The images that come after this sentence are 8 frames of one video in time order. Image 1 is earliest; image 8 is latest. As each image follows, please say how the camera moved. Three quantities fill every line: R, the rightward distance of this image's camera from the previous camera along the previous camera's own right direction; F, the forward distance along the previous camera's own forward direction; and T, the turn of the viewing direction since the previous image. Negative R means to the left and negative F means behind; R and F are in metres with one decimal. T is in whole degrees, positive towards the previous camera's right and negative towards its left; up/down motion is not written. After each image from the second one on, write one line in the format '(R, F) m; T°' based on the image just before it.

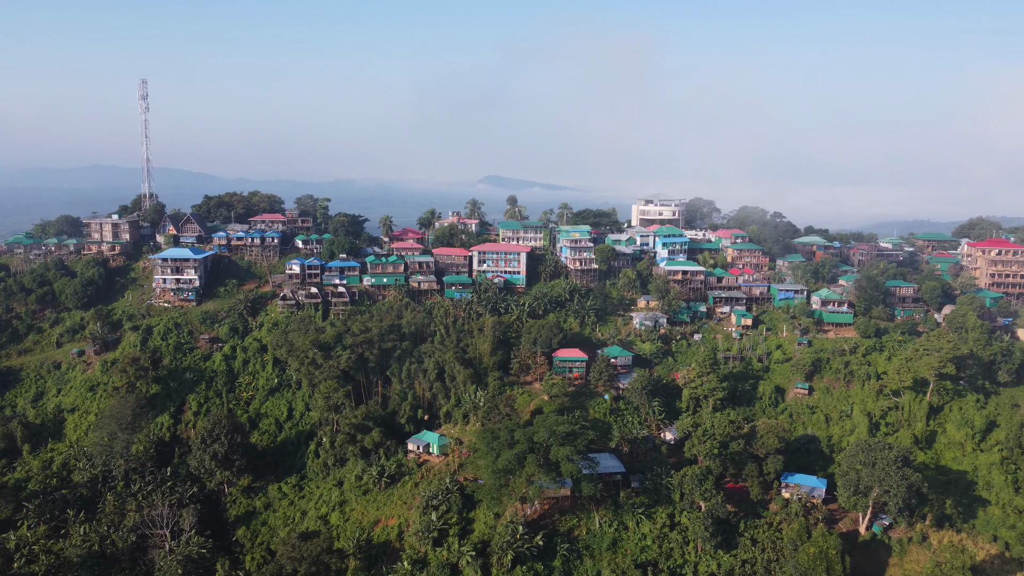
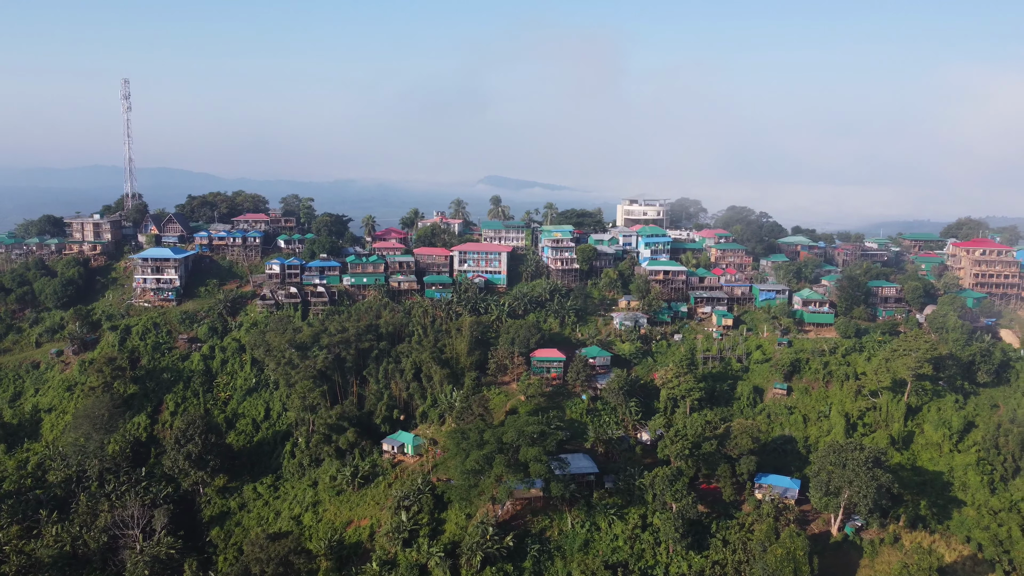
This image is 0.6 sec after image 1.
(+0.9, +0.1) m; 0°
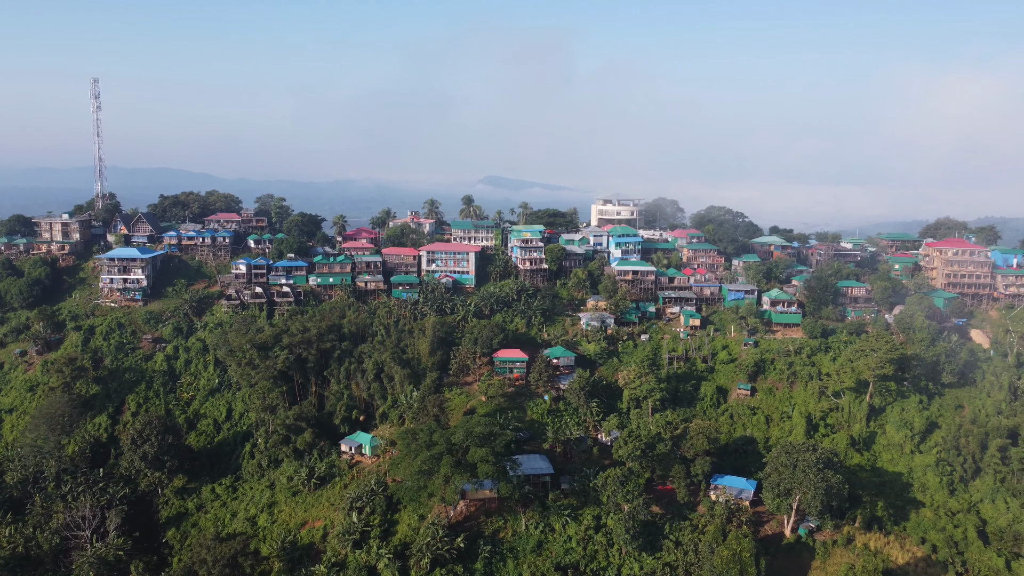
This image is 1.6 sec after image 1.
(+1.5, +0.1) m; 0°
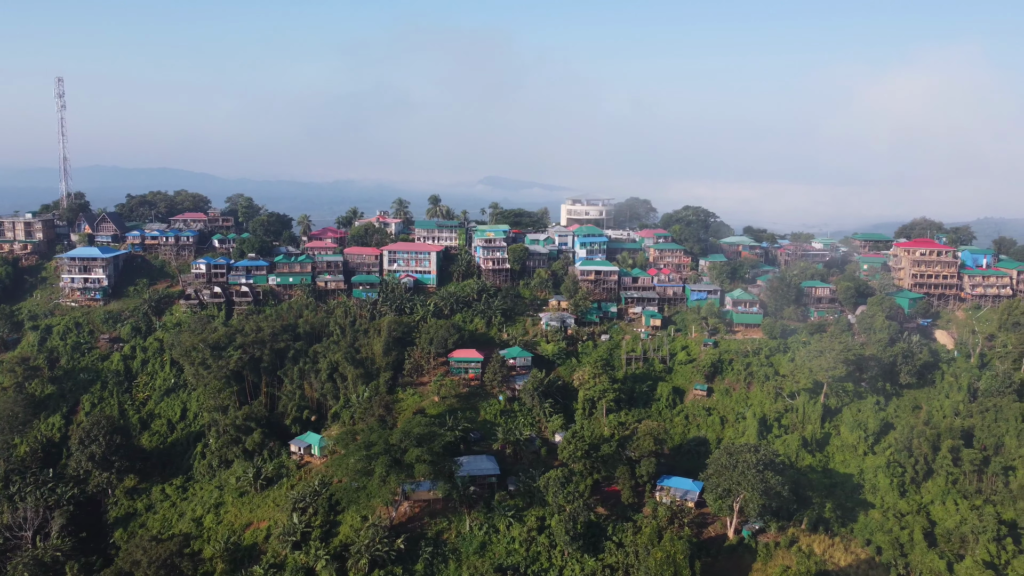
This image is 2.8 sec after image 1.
(+1.8, +0.1) m; 0°
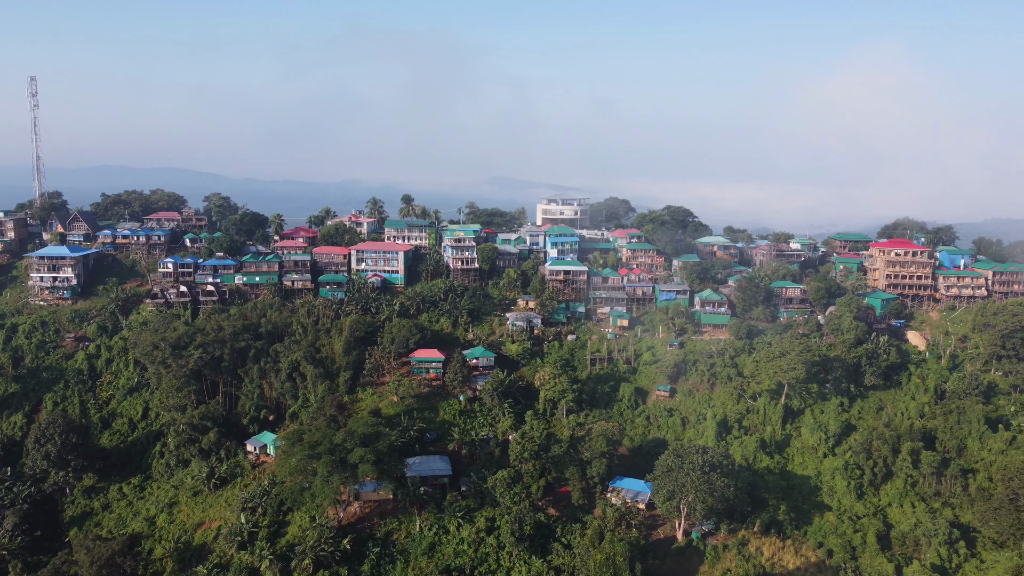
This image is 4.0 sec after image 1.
(+1.8, +0.2) m; -1°
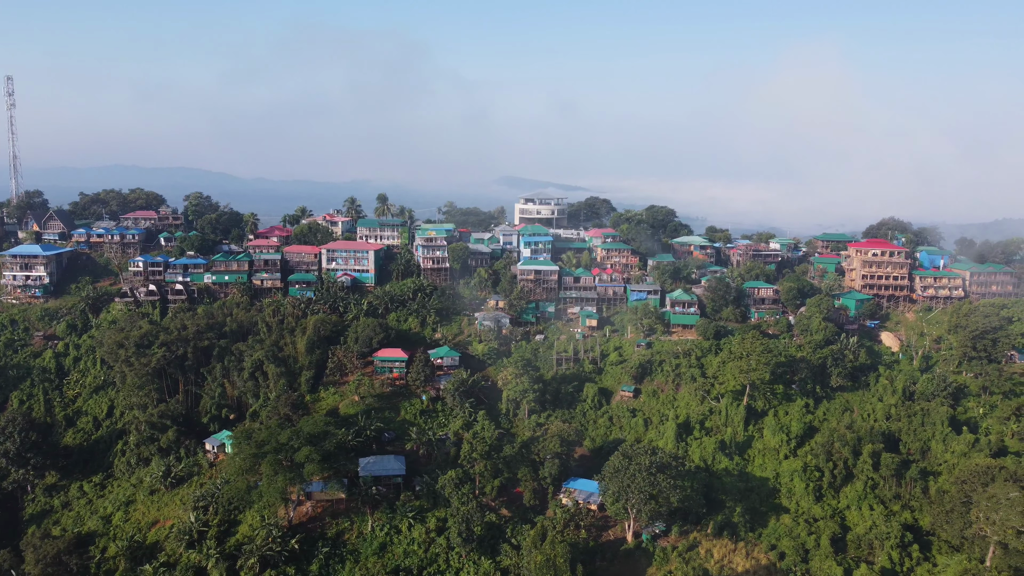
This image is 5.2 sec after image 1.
(+1.8, +0.1) m; -1°
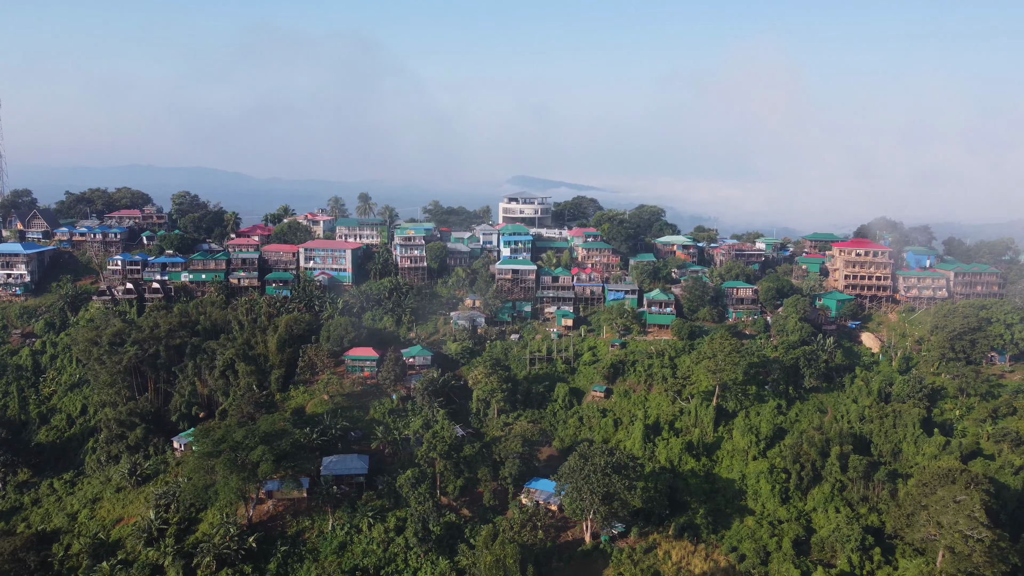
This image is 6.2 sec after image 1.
(+1.6, +0.1) m; -1°
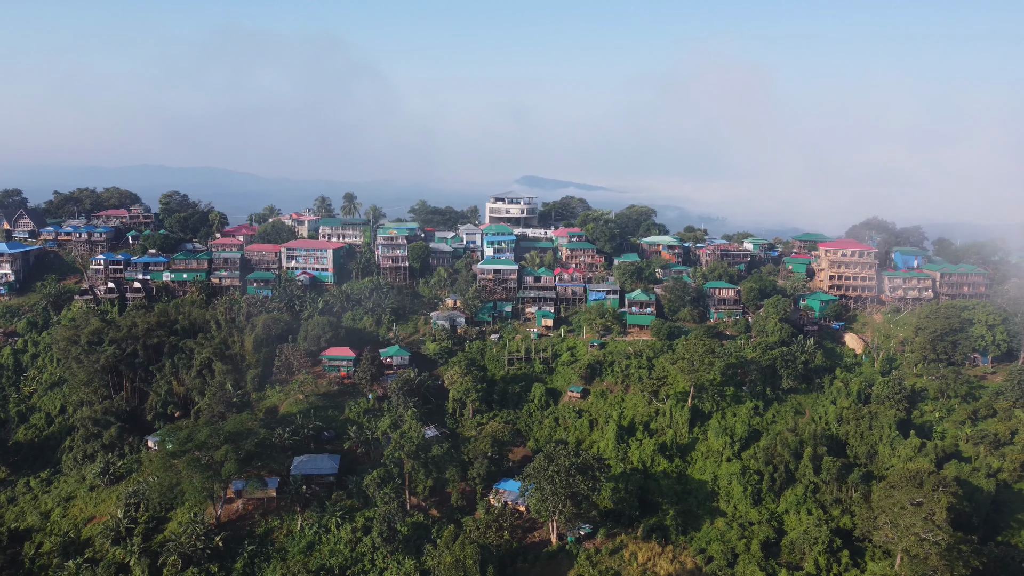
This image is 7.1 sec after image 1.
(+1.3, +0.1) m; -1°
